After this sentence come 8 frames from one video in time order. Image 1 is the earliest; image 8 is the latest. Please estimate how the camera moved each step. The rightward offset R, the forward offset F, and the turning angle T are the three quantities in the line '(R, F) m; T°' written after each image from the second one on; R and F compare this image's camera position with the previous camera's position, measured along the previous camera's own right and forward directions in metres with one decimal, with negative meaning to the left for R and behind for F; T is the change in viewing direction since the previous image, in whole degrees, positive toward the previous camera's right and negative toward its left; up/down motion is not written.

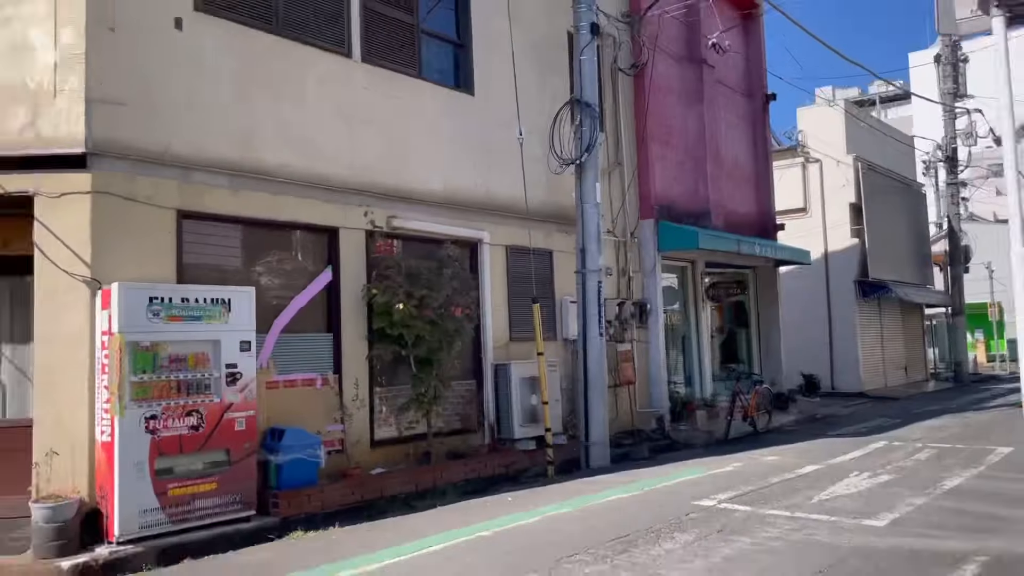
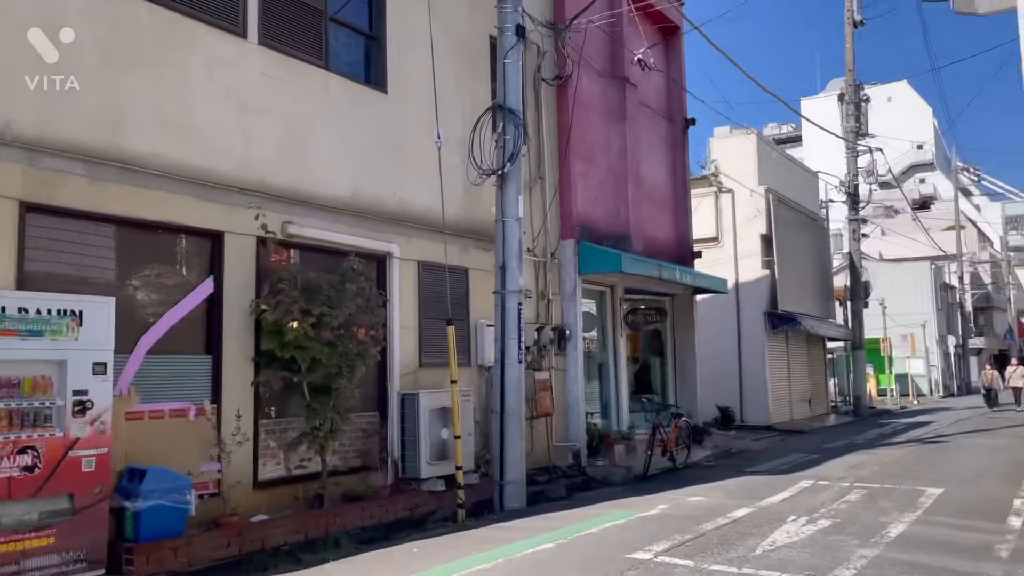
(-0.1, +1.2) m; +7°
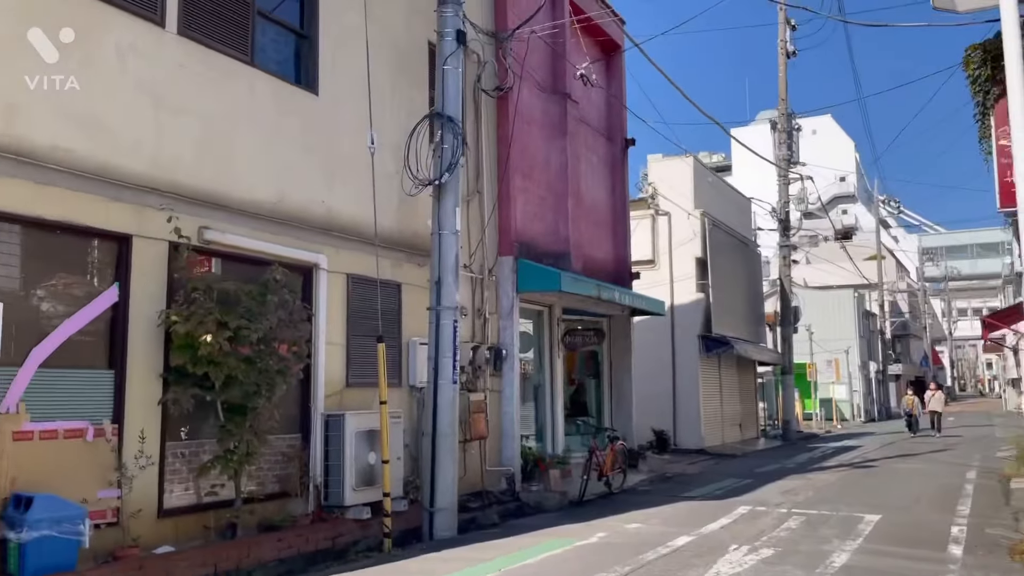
(0.0, +0.5) m; +5°
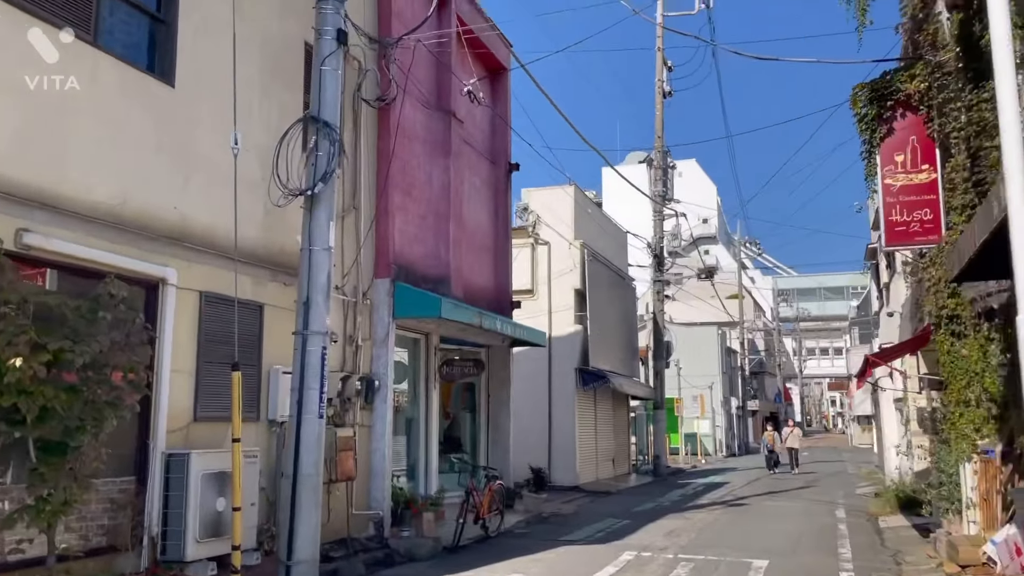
(-0.1, +0.9) m; +9°
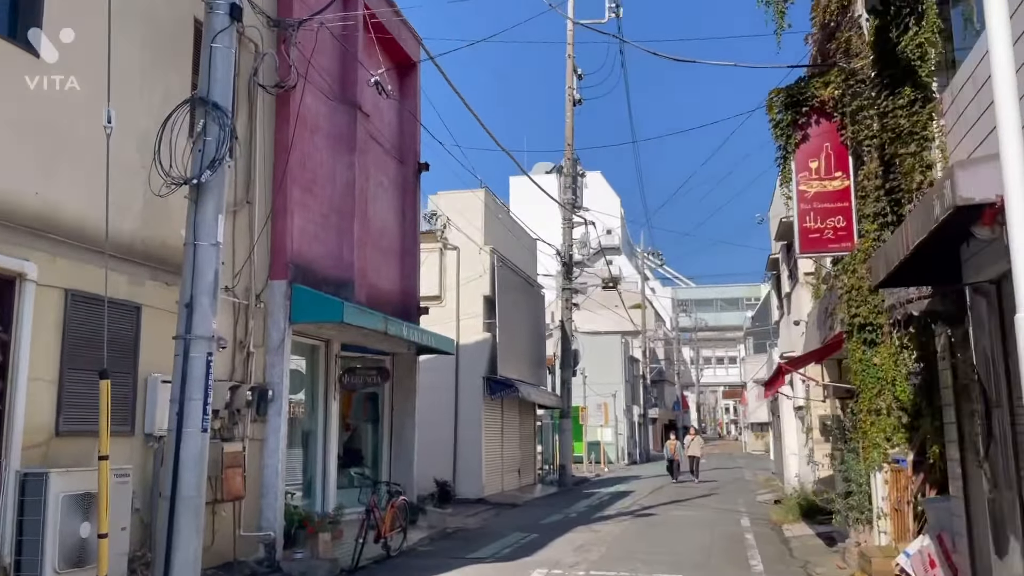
(0.0, +0.6) m; +7°
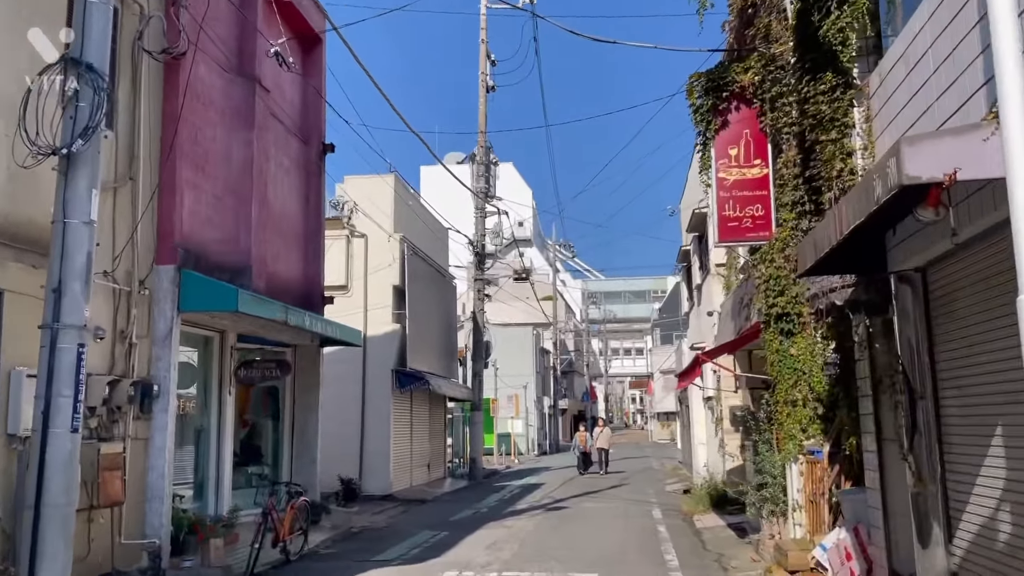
(0.0, +0.5) m; +6°
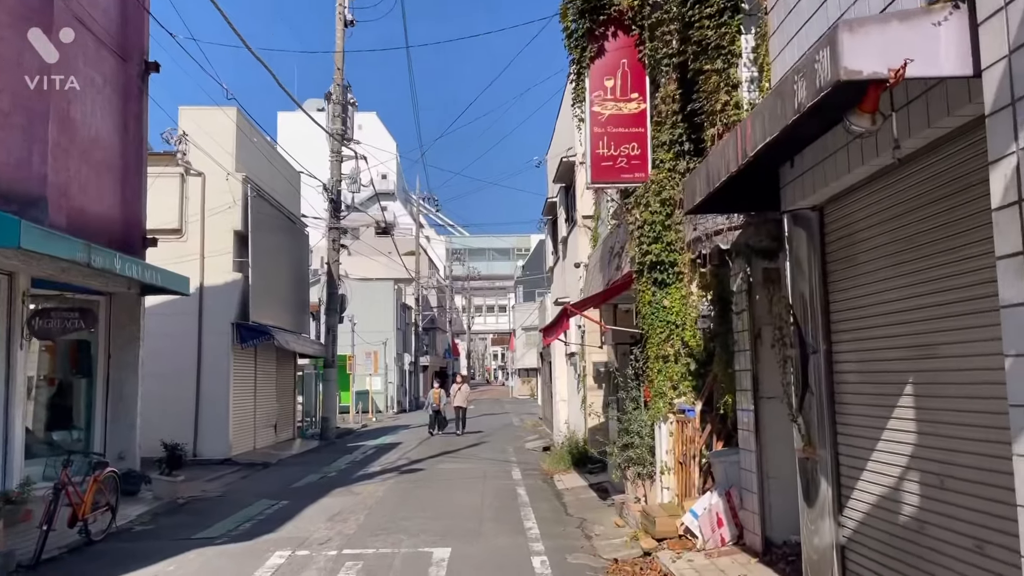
(+0.2, +1.1) m; +9°
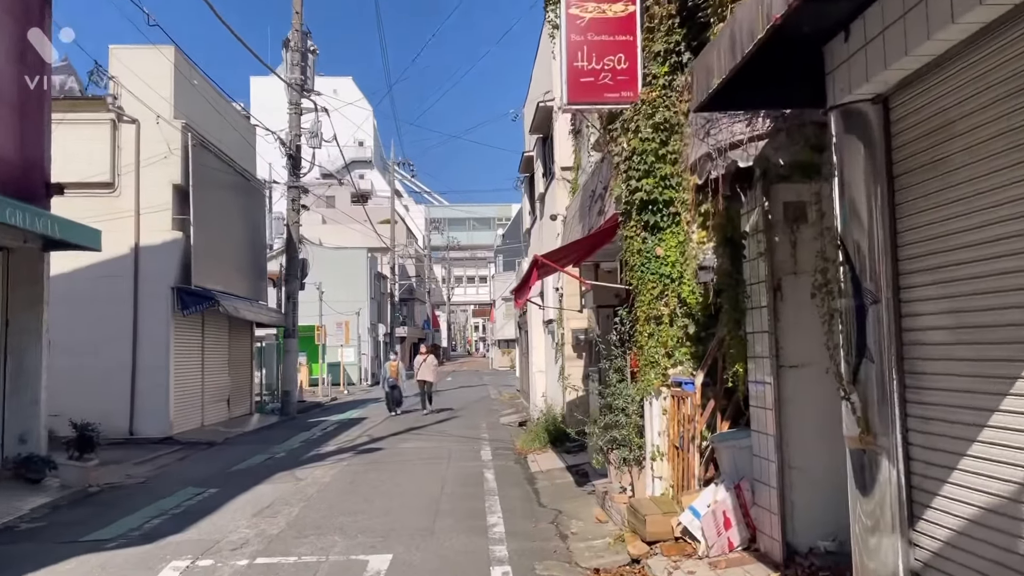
(+0.2, +1.6) m; +1°
